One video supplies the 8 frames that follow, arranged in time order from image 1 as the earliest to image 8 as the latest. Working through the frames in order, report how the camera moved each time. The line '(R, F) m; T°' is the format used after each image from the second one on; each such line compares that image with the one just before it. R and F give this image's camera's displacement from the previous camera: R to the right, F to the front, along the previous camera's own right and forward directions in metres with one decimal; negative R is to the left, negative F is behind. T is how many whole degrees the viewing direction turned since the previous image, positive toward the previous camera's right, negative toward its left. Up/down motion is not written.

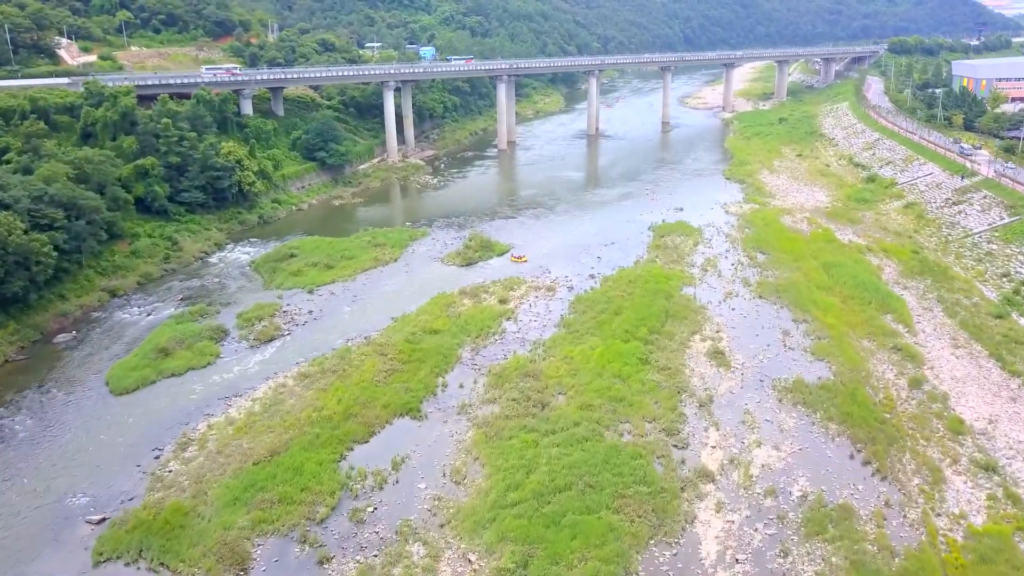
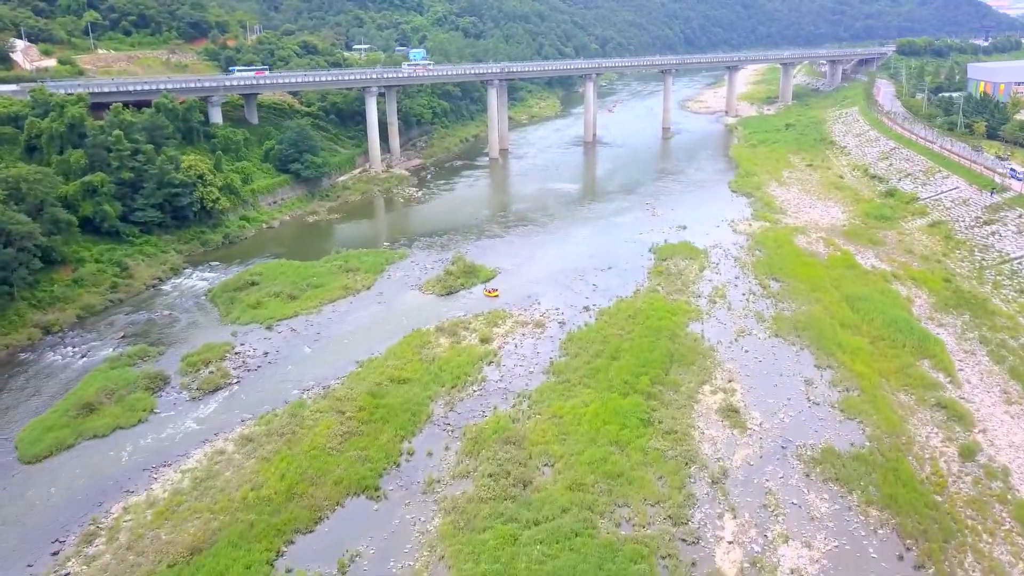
(+0.6, +3.8) m; 0°
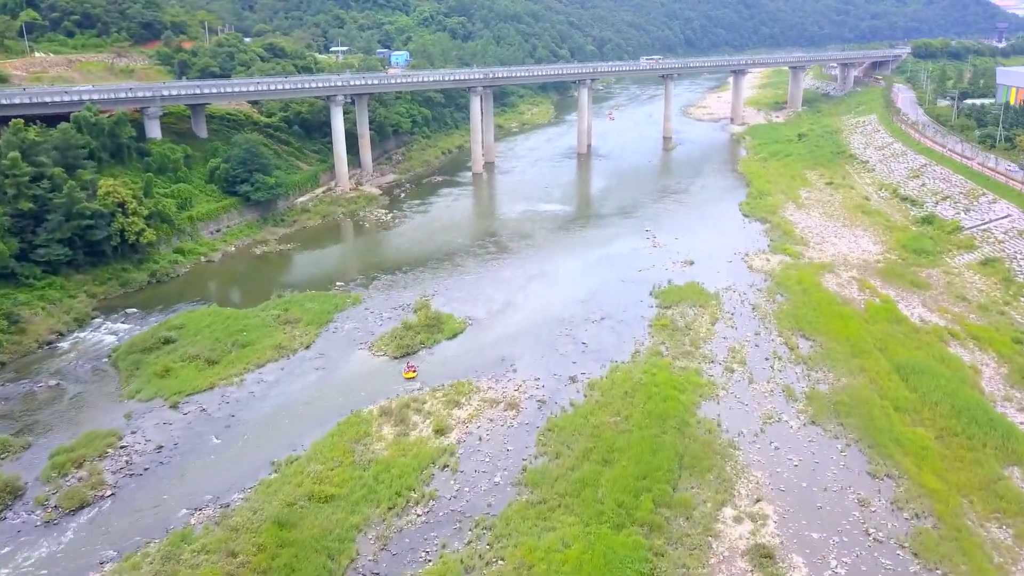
(+1.1, +6.2) m; 0°
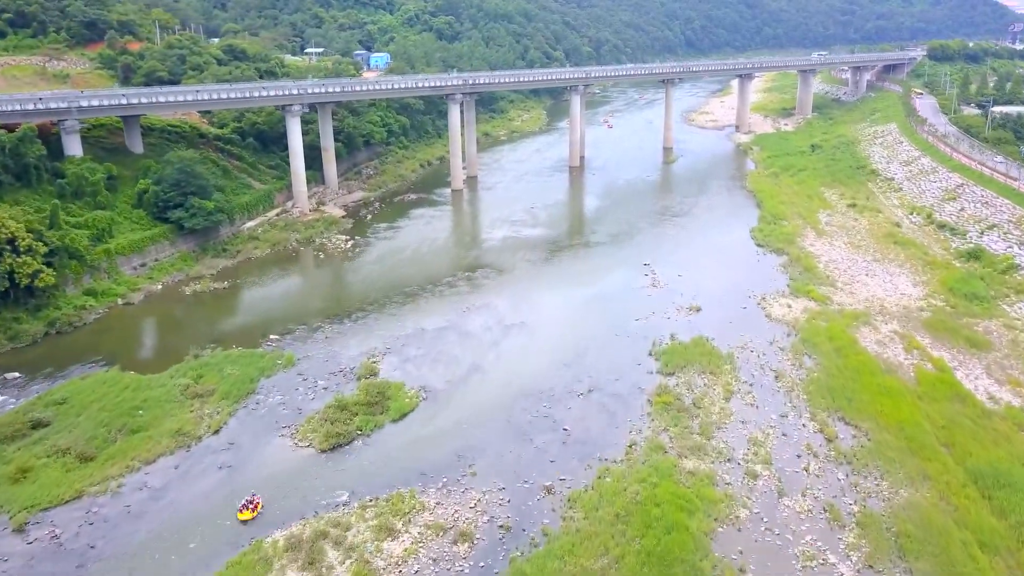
(+1.1, +5.9) m; 0°
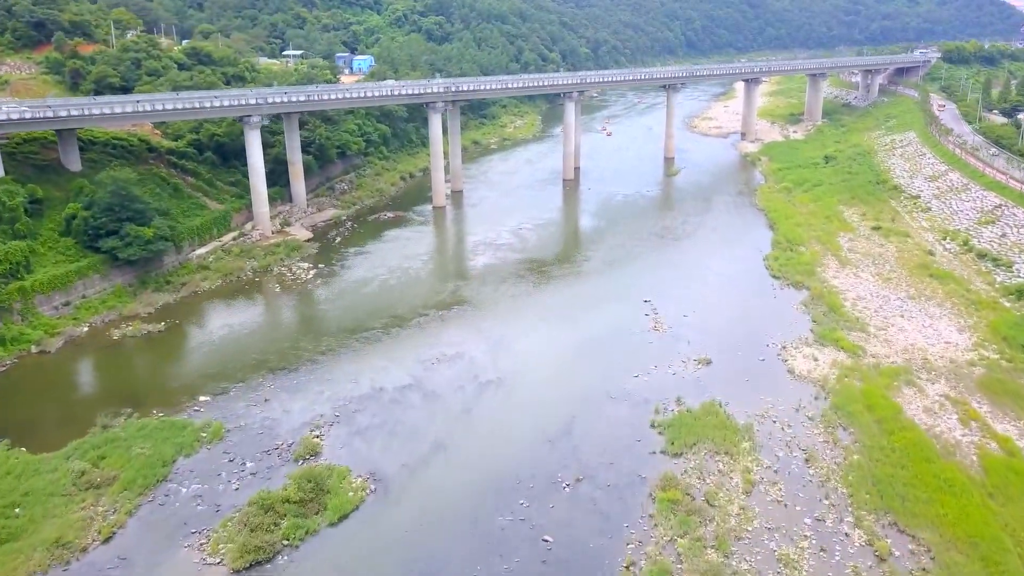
(+0.8, +4.6) m; 0°
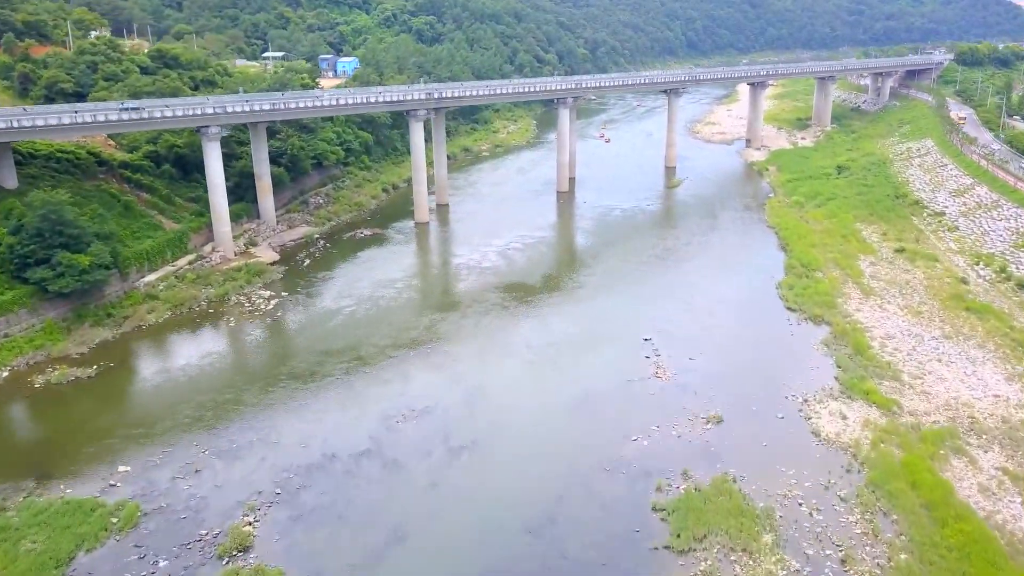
(+0.7, +3.7) m; 0°
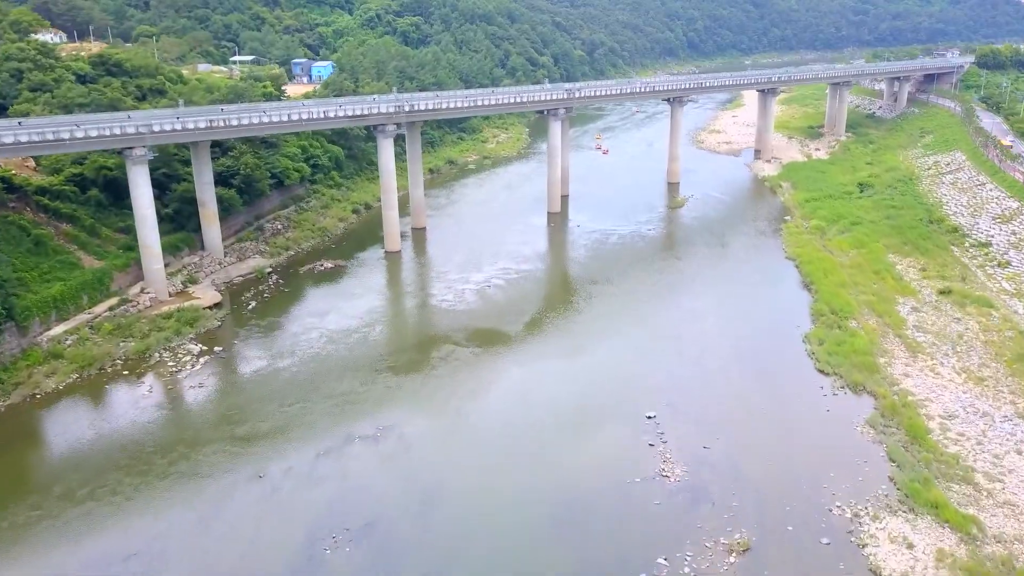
(+0.9, +5.3) m; 0°
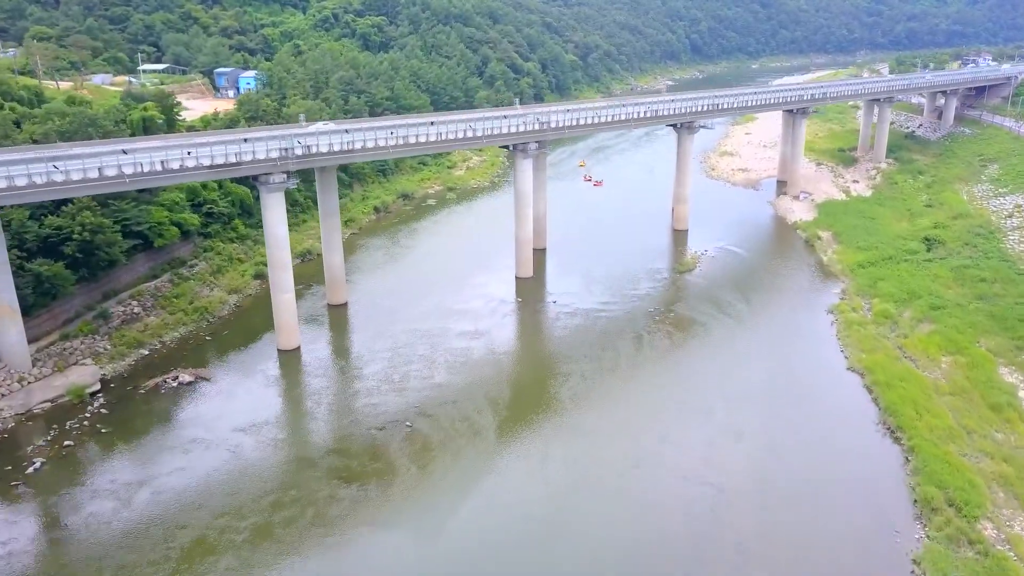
(+2.0, +11.4) m; 0°
